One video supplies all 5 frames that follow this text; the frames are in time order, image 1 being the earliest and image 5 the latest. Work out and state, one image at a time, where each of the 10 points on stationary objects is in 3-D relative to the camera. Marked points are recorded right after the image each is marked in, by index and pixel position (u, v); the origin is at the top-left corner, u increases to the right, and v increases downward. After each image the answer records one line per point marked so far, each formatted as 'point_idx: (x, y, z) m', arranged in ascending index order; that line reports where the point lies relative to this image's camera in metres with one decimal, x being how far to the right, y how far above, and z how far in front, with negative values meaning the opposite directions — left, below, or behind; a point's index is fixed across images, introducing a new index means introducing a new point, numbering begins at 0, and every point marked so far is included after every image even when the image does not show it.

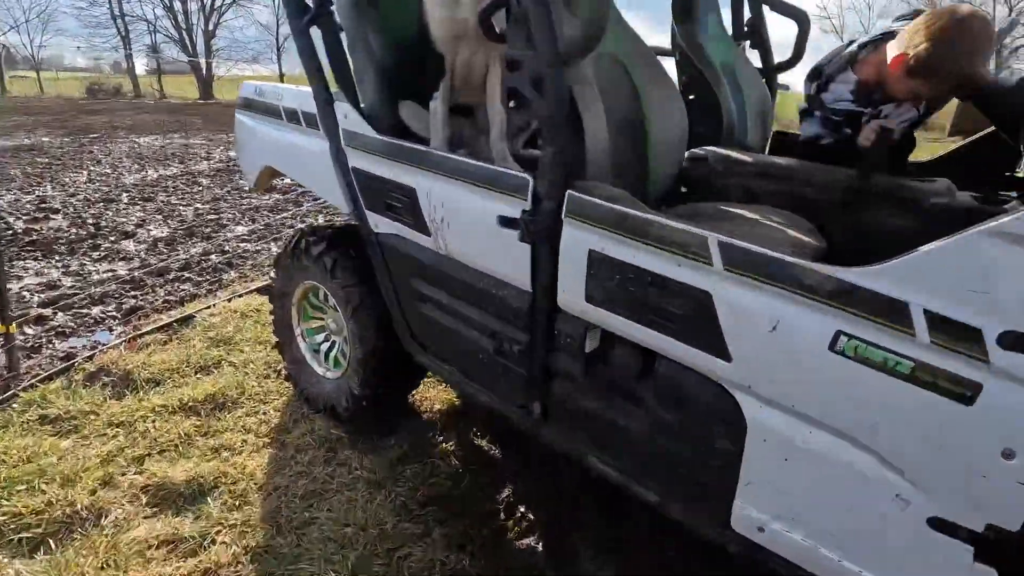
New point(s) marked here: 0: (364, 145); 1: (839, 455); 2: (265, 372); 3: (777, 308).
0: (-0.6, +0.6, +2.1) m
1: (+0.8, -0.4, +1.3) m
2: (-1.5, -0.5, +3.2) m
3: (+0.6, 0.0, +1.3) m
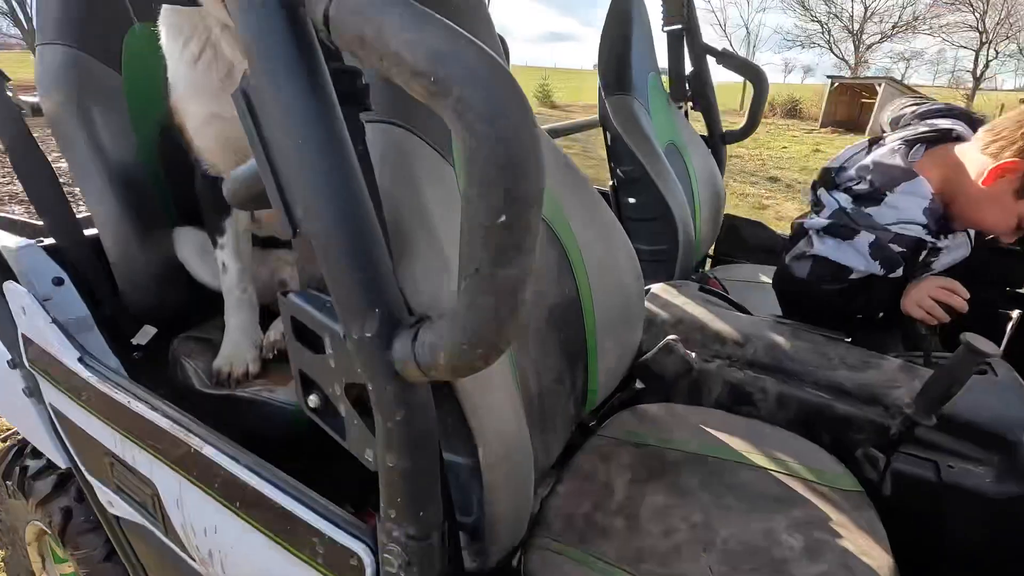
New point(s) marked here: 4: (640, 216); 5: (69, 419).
0: (-0.9, -0.2, +1.1) m
1: (+0.6, -1.1, +0.5) m
2: (-1.9, -1.3, +2.0) m
3: (+0.4, -0.7, +0.5) m
4: (+0.5, +0.3, +1.9) m
5: (-1.0, -0.3, +1.2) m
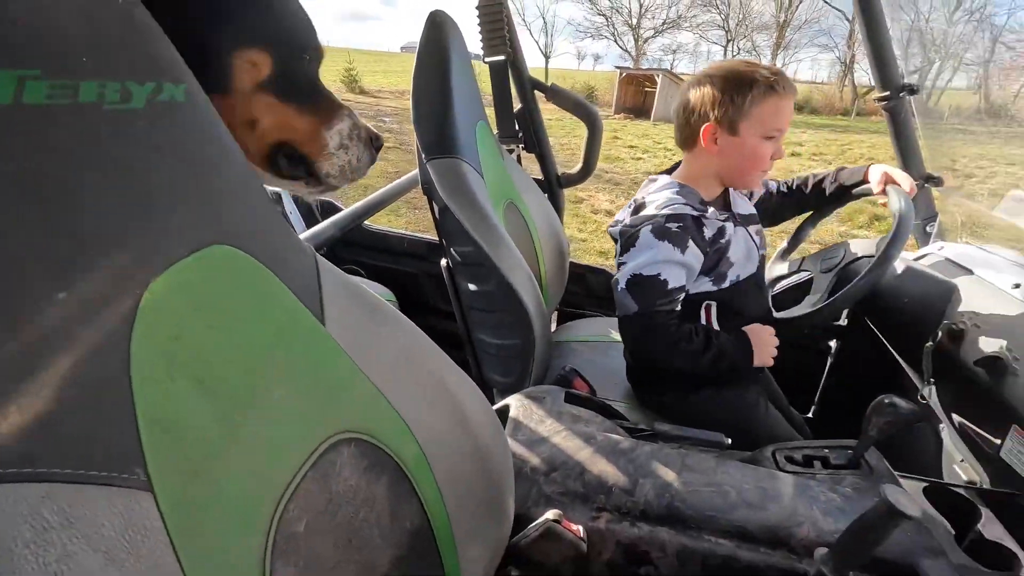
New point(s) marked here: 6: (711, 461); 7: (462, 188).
0: (-1.1, -0.6, +0.4) m
1: (+0.6, -1.4, +0.4) m
2: (-2.2, -1.8, +1.0) m
3: (+0.4, -1.1, +0.3) m
4: (-0.1, -0.1, +1.6) m
5: (-1.2, -0.7, +0.4) m
6: (+0.5, -0.4, +1.2) m
7: (-0.1, +0.3, +1.5) m
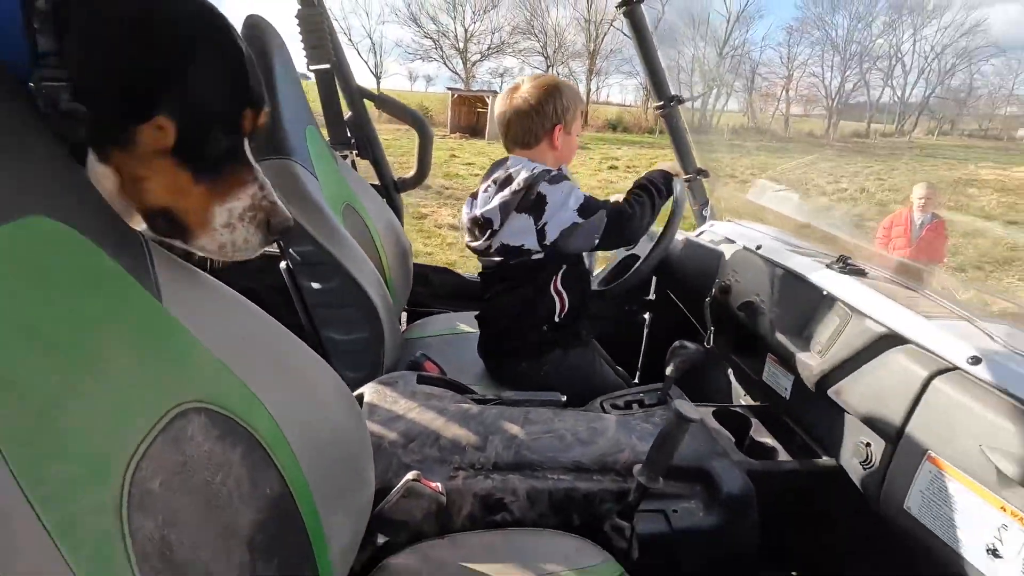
0: (-1.2, -0.7, +0.2) m
1: (+0.6, -1.3, +0.6) m
2: (-2.3, -2.0, +0.4) m
3: (+0.4, -0.9, +0.4) m
4: (-0.5, 0.0, +1.6) m
5: (-1.2, -0.8, +0.2) m
6: (+0.1, -0.3, +1.4) m
7: (-0.6, +0.3, +1.5) m
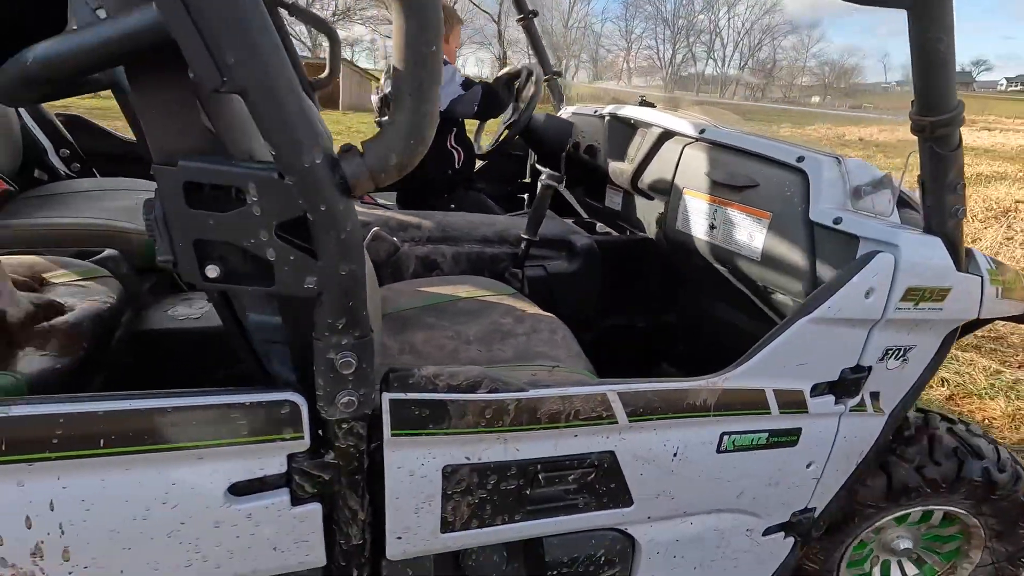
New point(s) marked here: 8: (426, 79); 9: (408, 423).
0: (-1.1, -0.2, +0.6) m
1: (+0.5, -0.6, +1.4) m
2: (-2.1, -1.6, +0.7) m
3: (+0.4, -0.3, +1.2) m
4: (-0.9, +0.5, +2.1) m
5: (-1.2, -0.3, +0.6) m
6: (-0.2, +0.3, +2.0) m
7: (-1.0, +0.8, +2.0) m
8: (-0.1, +0.3, +0.8) m
9: (-0.2, -0.2, +0.9) m
